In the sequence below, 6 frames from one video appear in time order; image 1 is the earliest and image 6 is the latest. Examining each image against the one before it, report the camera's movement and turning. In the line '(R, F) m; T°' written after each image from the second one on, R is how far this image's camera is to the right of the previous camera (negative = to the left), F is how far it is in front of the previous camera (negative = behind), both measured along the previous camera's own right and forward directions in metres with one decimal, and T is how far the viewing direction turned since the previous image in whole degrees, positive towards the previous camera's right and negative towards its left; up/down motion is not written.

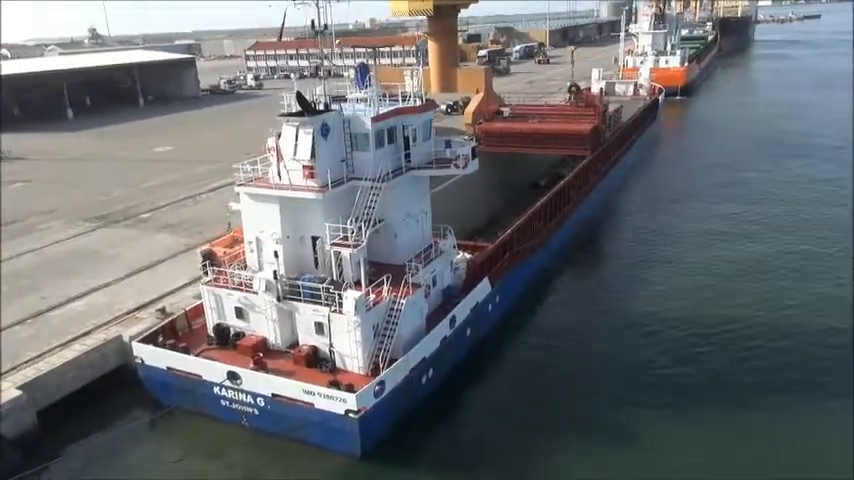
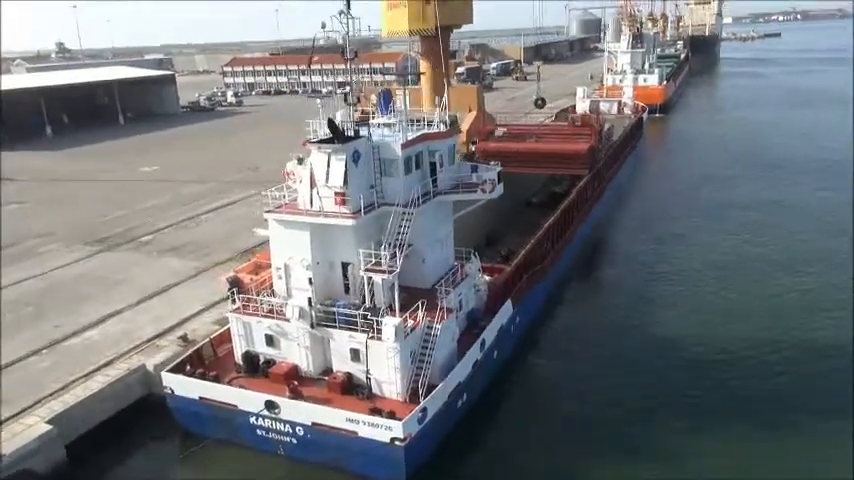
(-1.1, -0.1) m; +3°
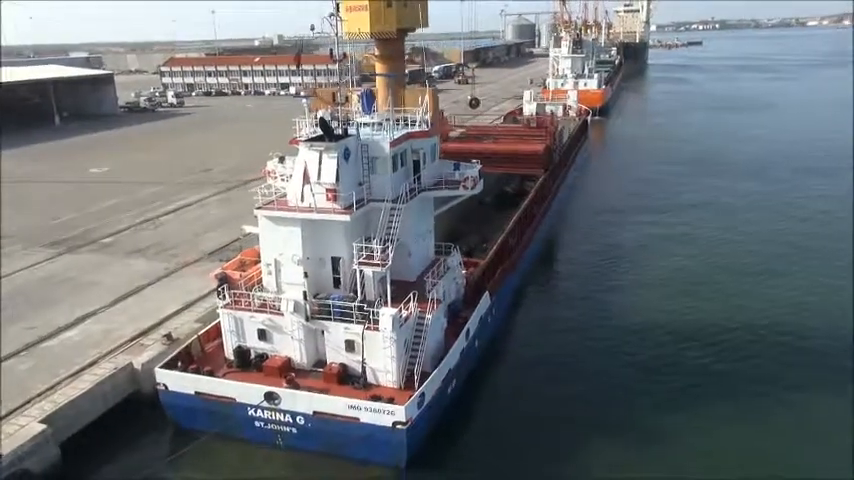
(-0.9, -0.4) m; +6°
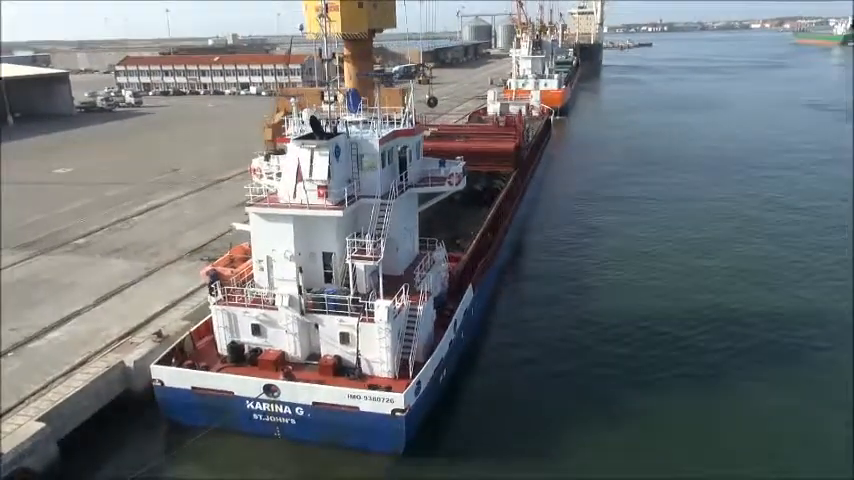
(-0.6, -0.4) m; +4°
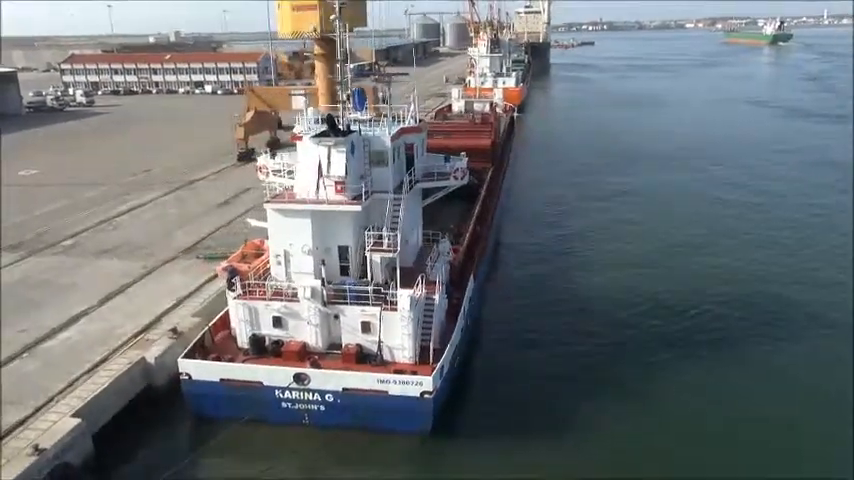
(-1.2, -0.5) m; +5°
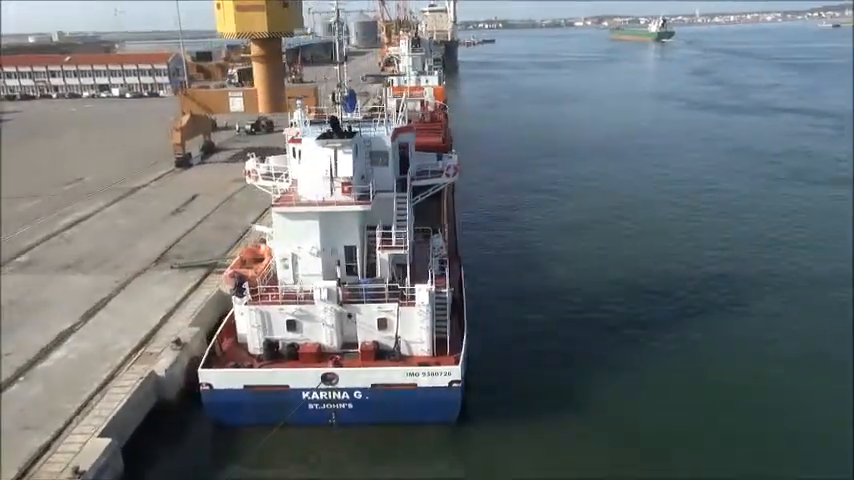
(-1.9, -0.2) m; +8°
